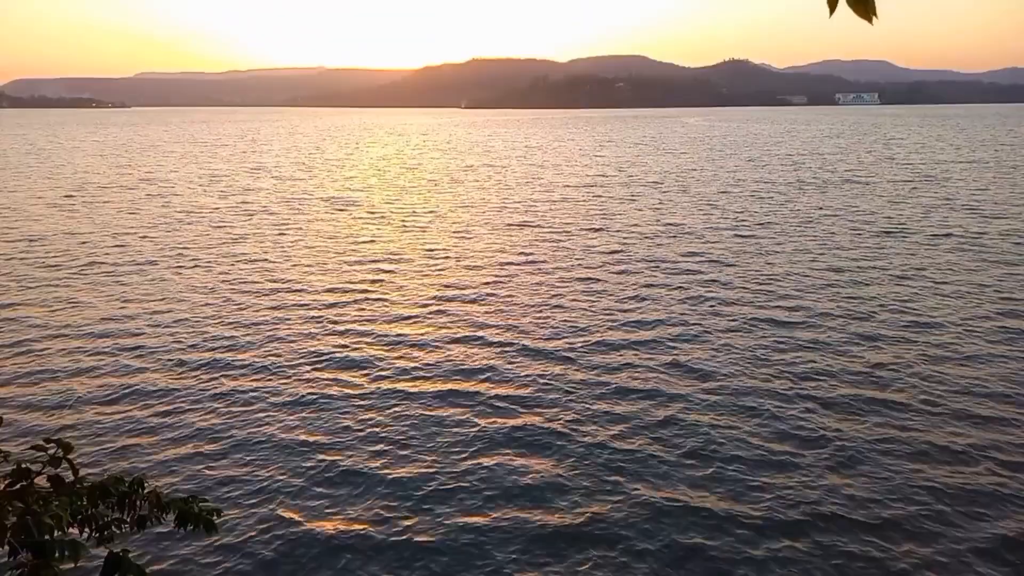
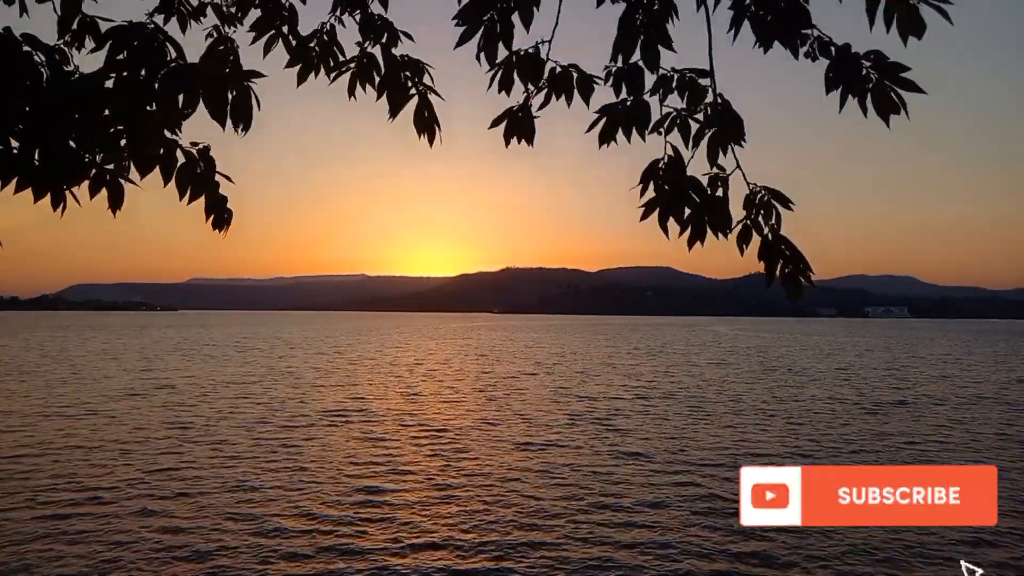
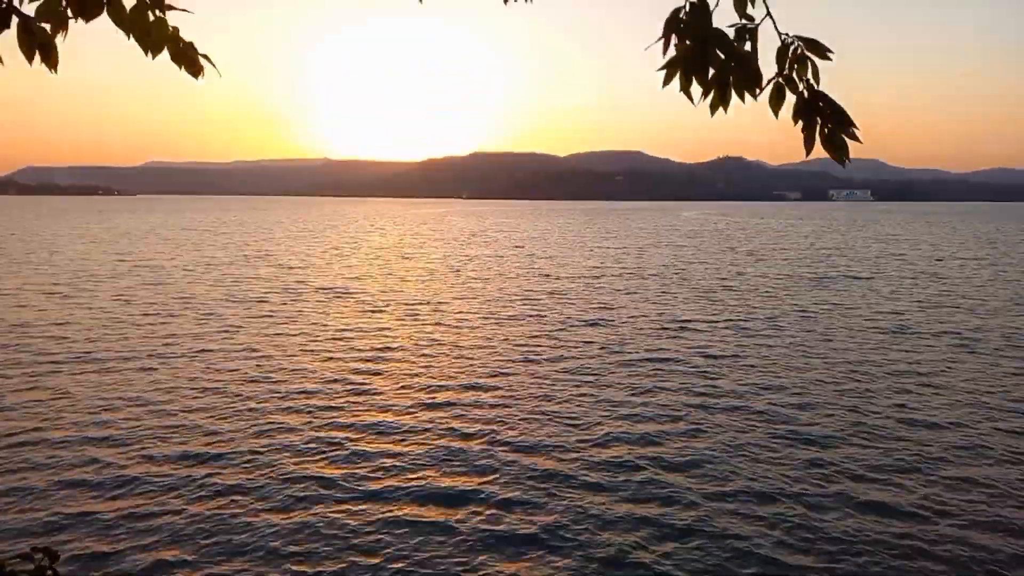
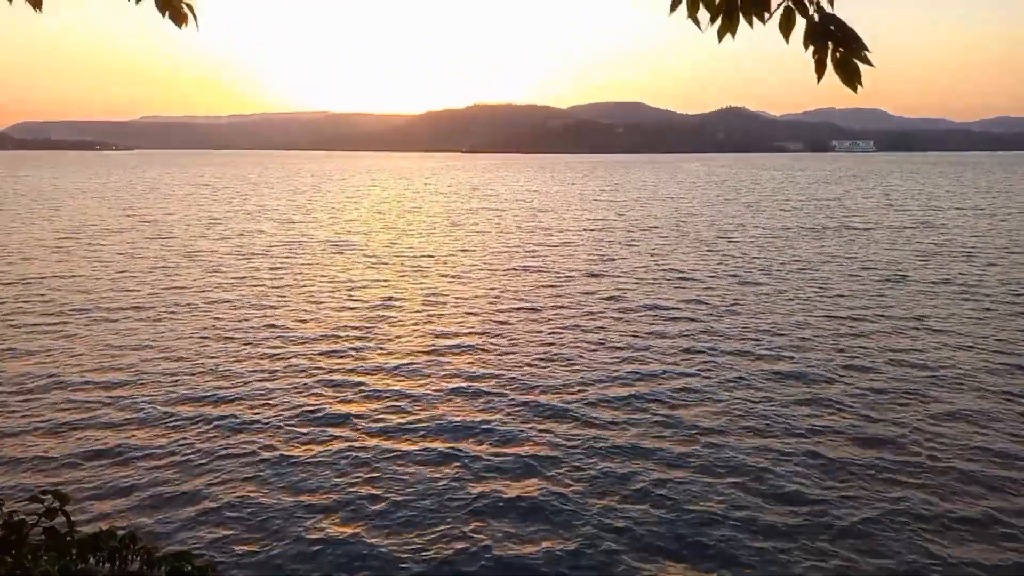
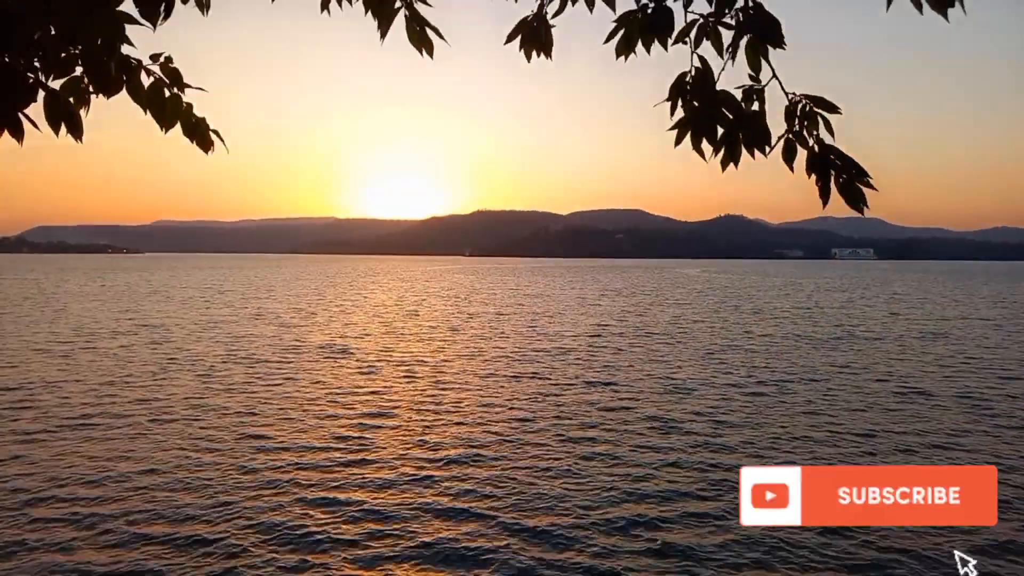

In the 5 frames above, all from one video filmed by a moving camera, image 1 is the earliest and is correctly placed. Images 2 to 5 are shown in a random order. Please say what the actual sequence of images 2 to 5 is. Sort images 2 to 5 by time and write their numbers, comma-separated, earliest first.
4, 3, 5, 2
